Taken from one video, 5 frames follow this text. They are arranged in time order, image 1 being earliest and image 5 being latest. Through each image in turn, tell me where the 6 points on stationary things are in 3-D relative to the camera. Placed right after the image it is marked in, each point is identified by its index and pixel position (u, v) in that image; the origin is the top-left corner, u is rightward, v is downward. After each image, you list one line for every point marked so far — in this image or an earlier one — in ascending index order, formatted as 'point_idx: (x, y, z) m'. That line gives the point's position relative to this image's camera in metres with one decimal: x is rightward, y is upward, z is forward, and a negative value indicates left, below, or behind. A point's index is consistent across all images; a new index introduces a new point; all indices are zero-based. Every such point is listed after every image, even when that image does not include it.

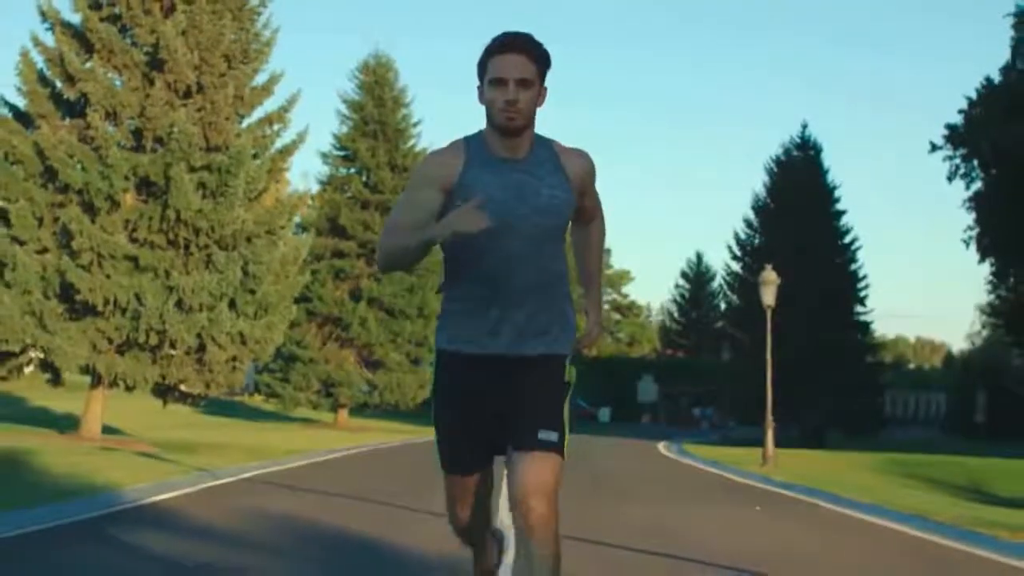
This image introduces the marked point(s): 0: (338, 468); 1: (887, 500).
0: (-2.3, -2.4, +19.8) m
1: (+4.8, -2.6, +18.4) m
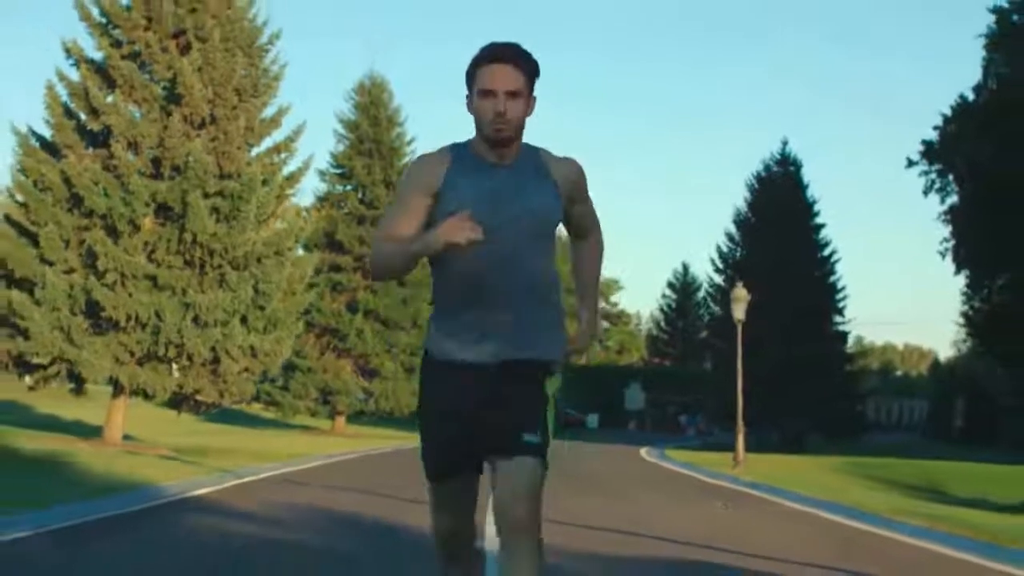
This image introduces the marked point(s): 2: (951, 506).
0: (-2.5, -2.7, +21.4) m
1: (+4.6, -2.9, +20.0) m
2: (+5.8, -2.9, +19.3) m
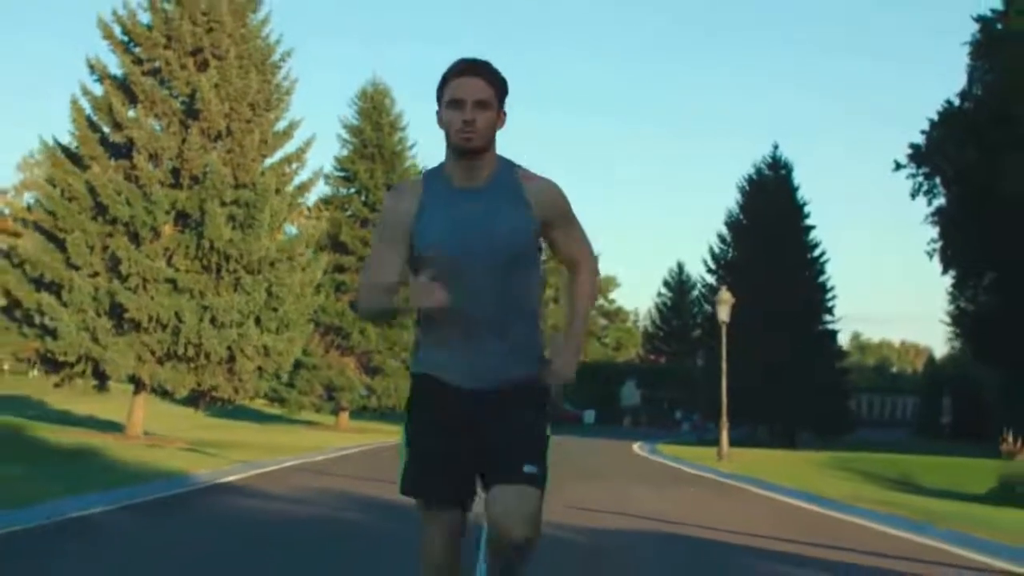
0: (-2.5, -2.7, +22.7) m
1: (+4.6, -2.9, +21.3) m
2: (+5.8, -2.9, +20.6) m
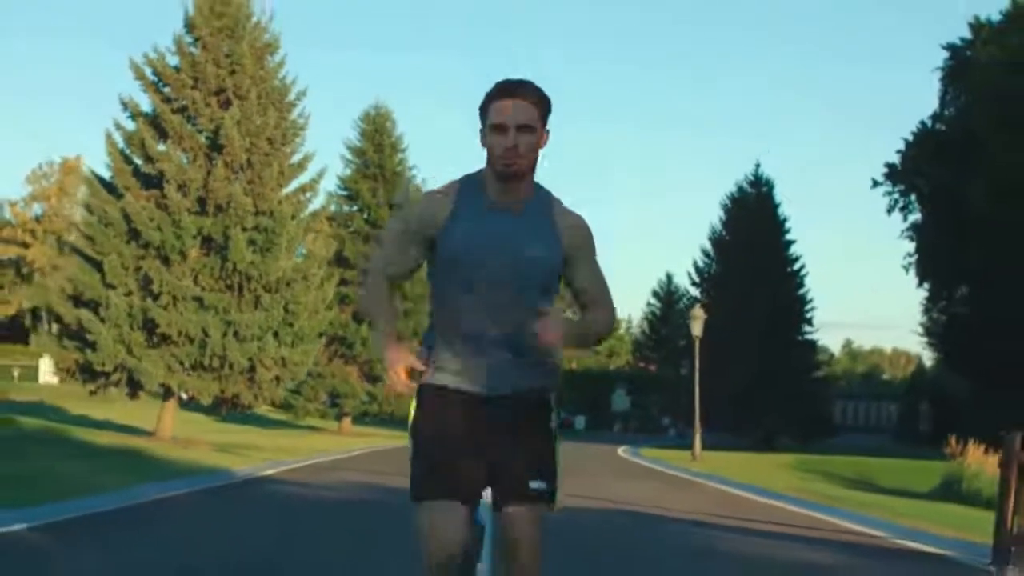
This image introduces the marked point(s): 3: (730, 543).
0: (-2.6, -3.0, +25.0) m
1: (+4.5, -3.2, +23.6) m
2: (+5.6, -3.2, +22.9) m
3: (+2.1, -2.4, +13.9) m
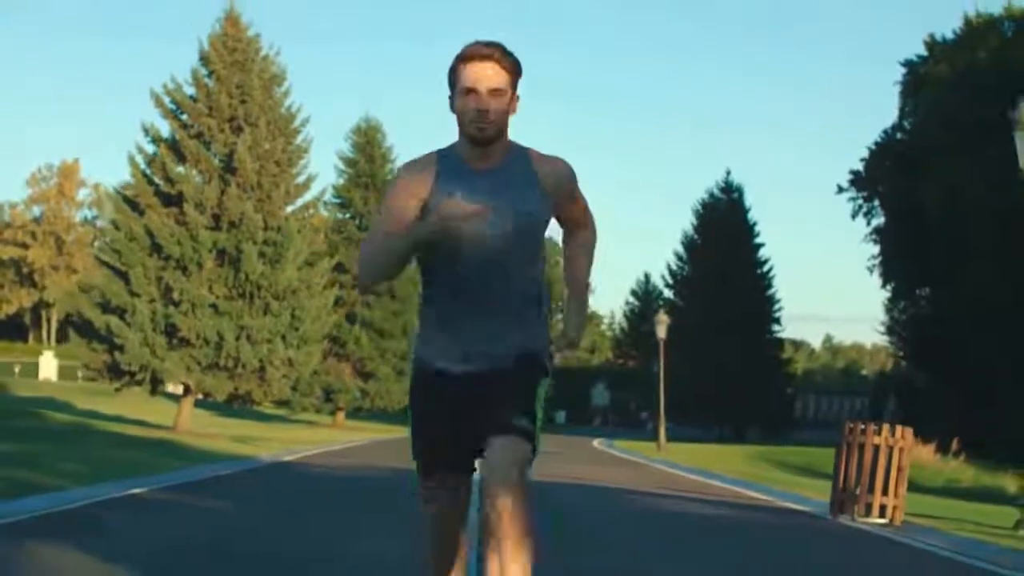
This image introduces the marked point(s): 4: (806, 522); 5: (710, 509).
0: (-2.9, -3.1, +27.7) m
1: (+4.1, -3.4, +26.4) m
2: (+5.3, -3.4, +25.7) m
3: (+1.9, -2.6, +16.7) m
4: (+3.1, -2.5, +15.3) m
5: (+2.3, -2.6, +16.5) m
